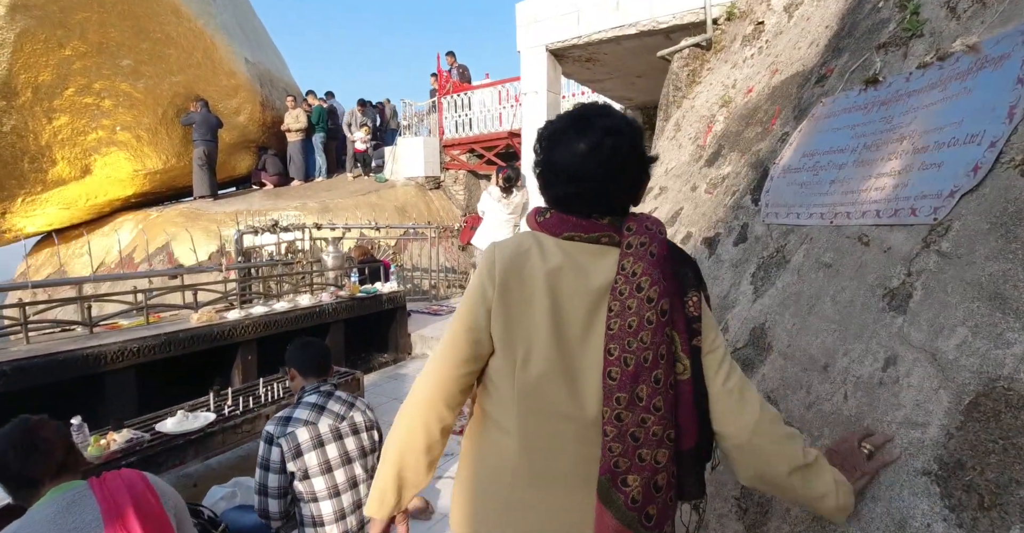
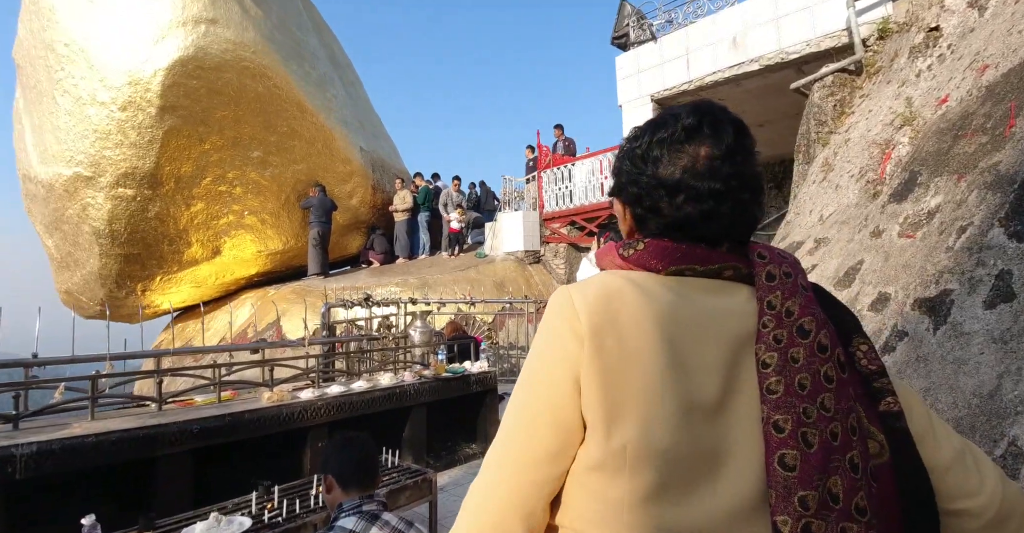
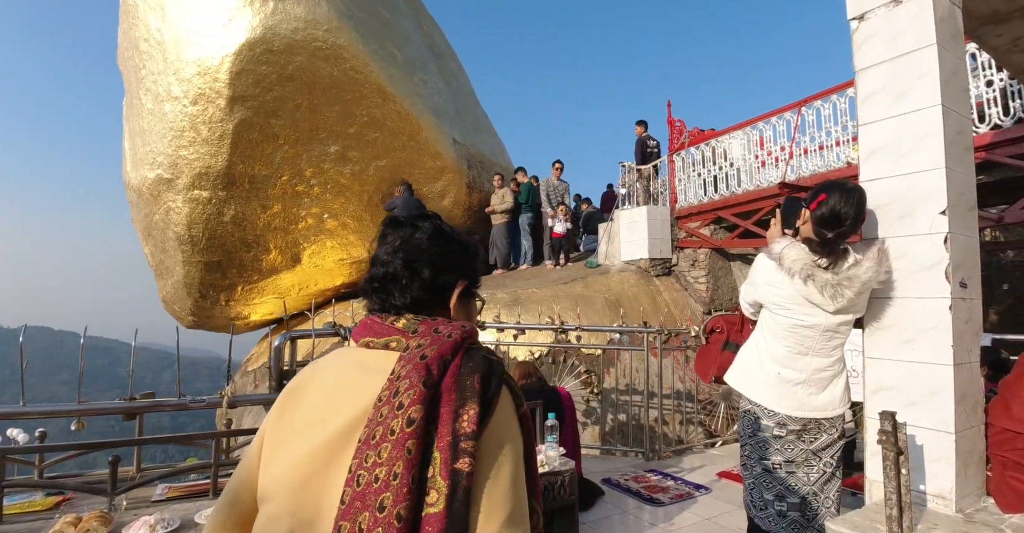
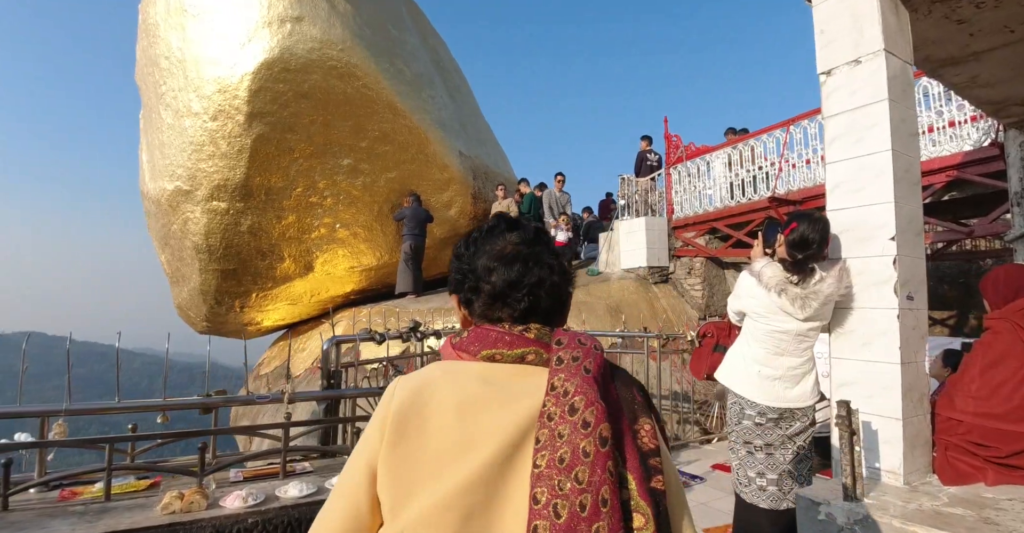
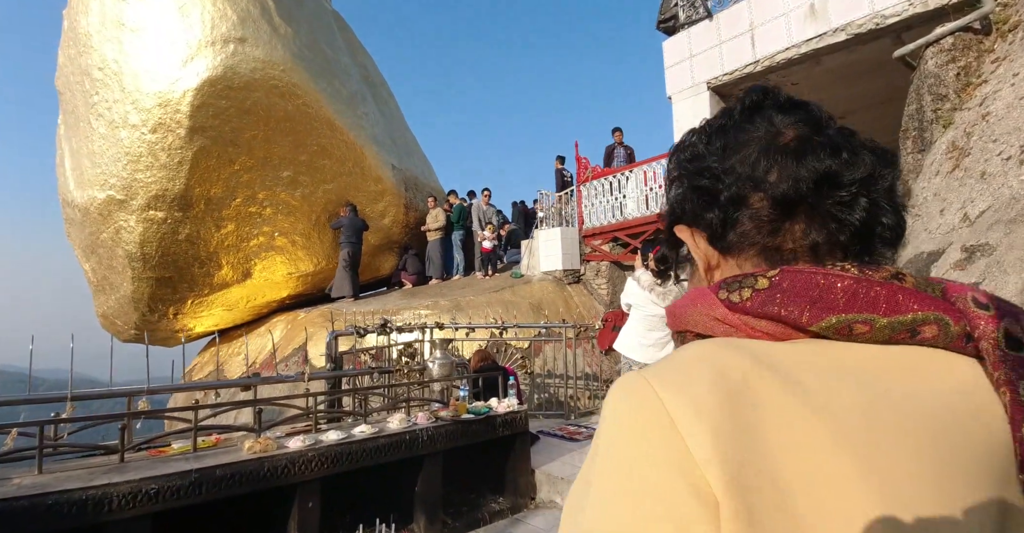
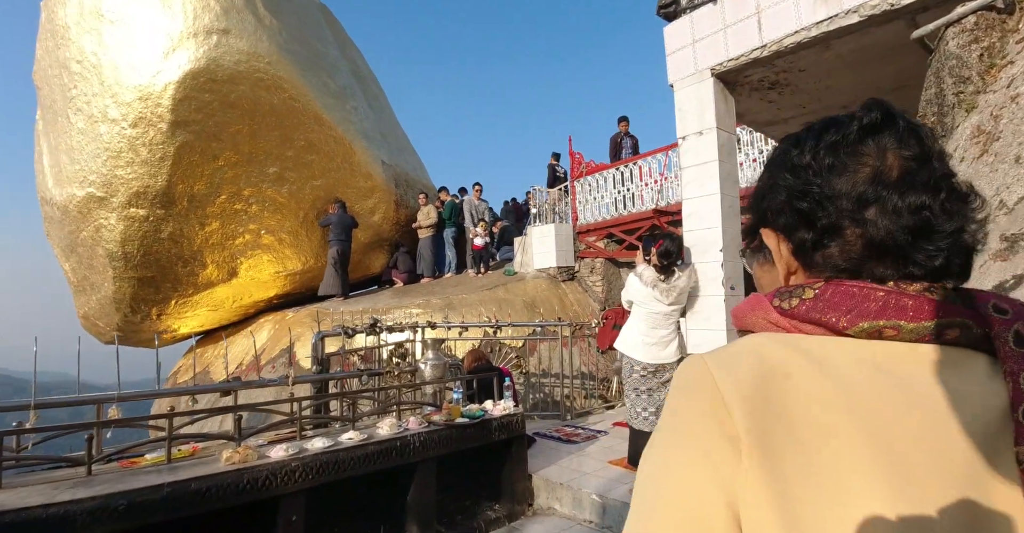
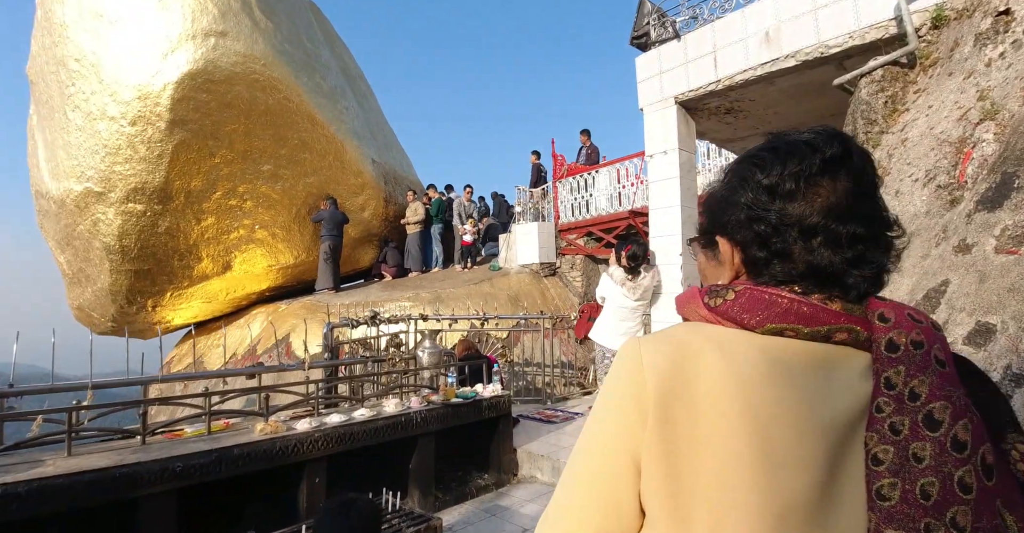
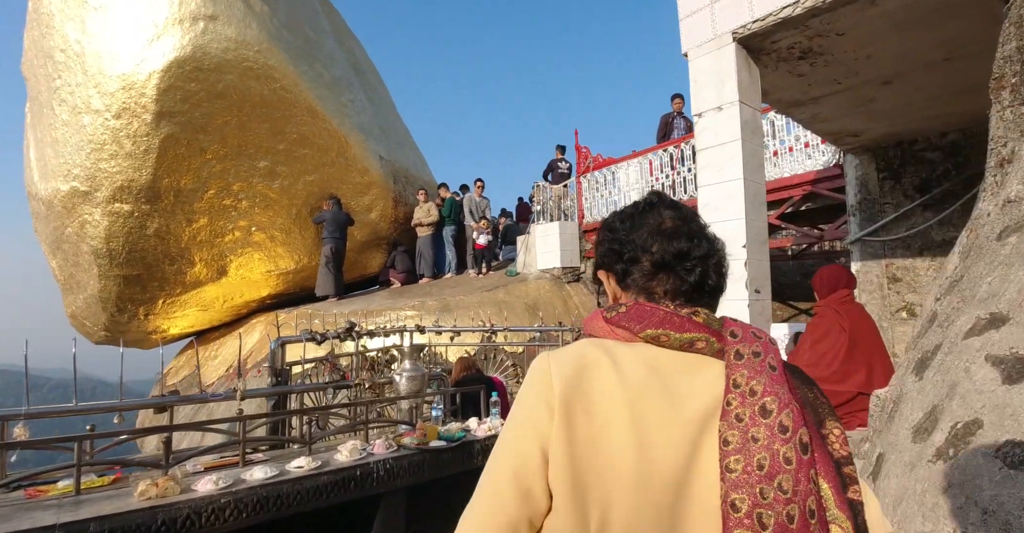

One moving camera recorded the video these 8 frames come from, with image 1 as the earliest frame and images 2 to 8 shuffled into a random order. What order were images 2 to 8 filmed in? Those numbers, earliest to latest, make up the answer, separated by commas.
2, 7, 5, 6, 8, 4, 3
